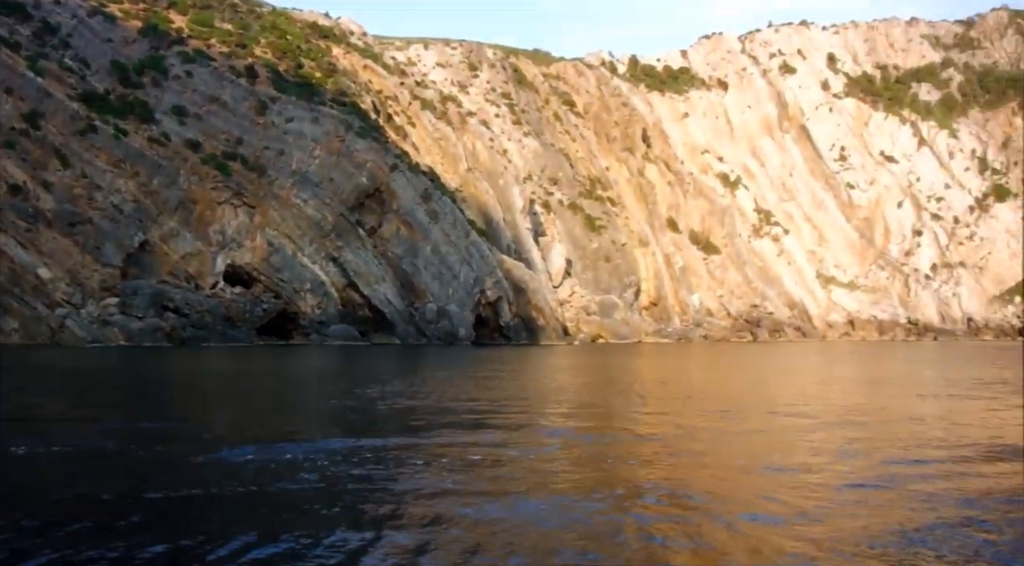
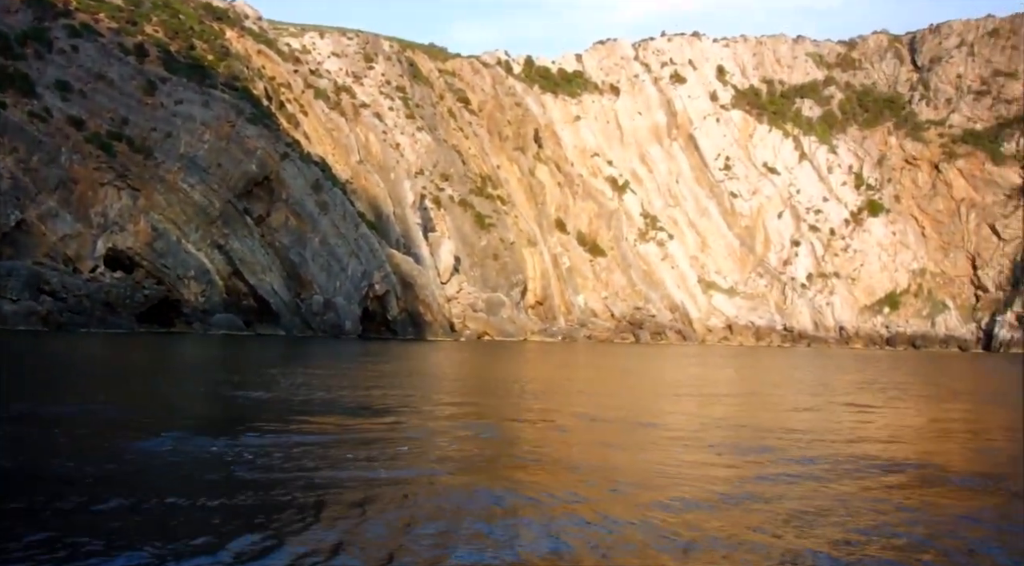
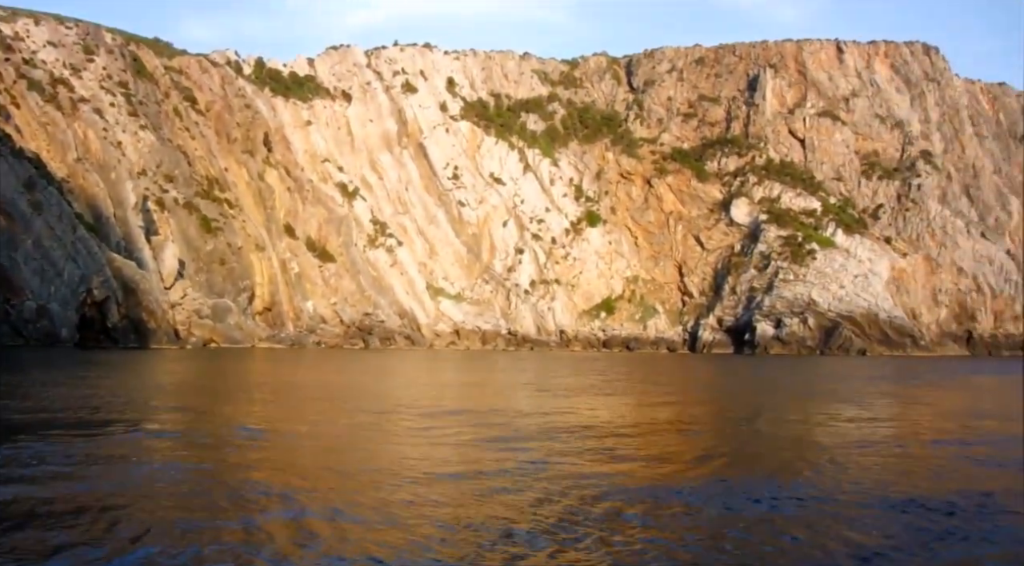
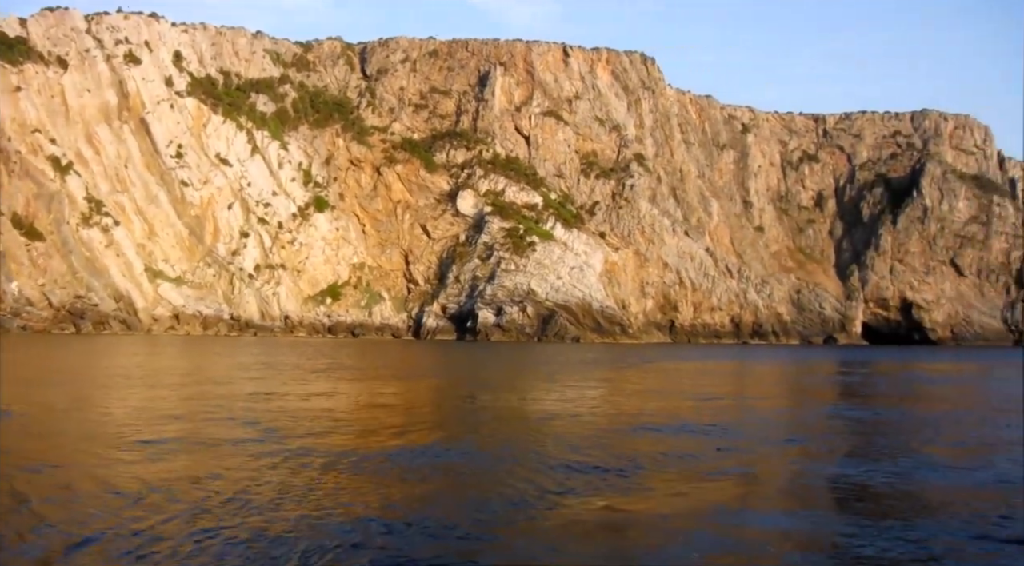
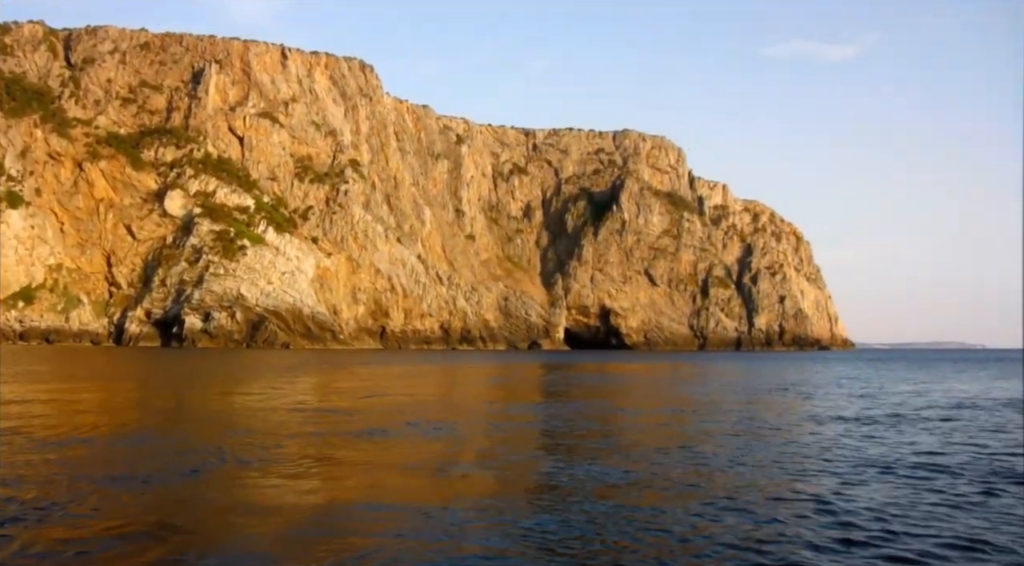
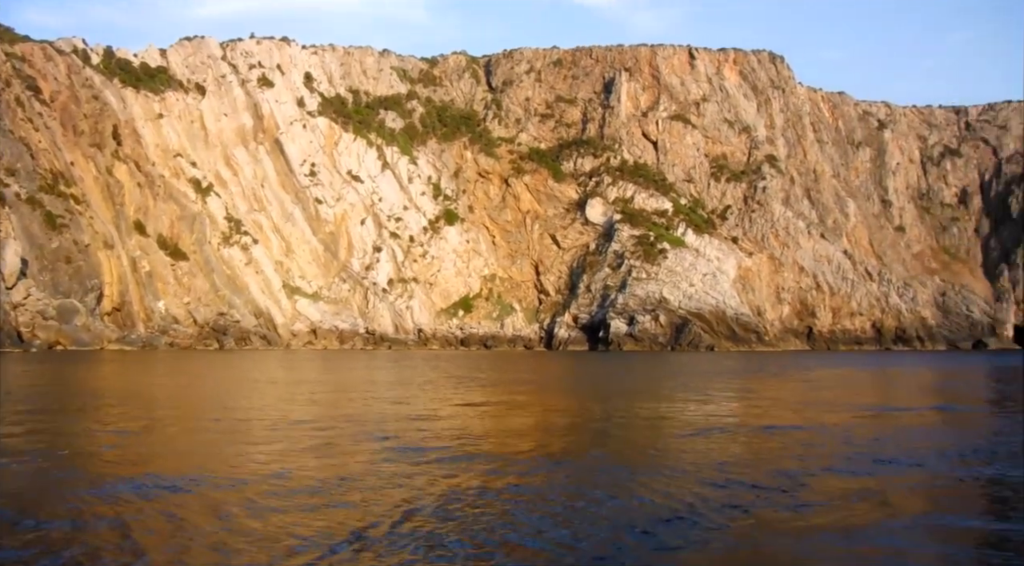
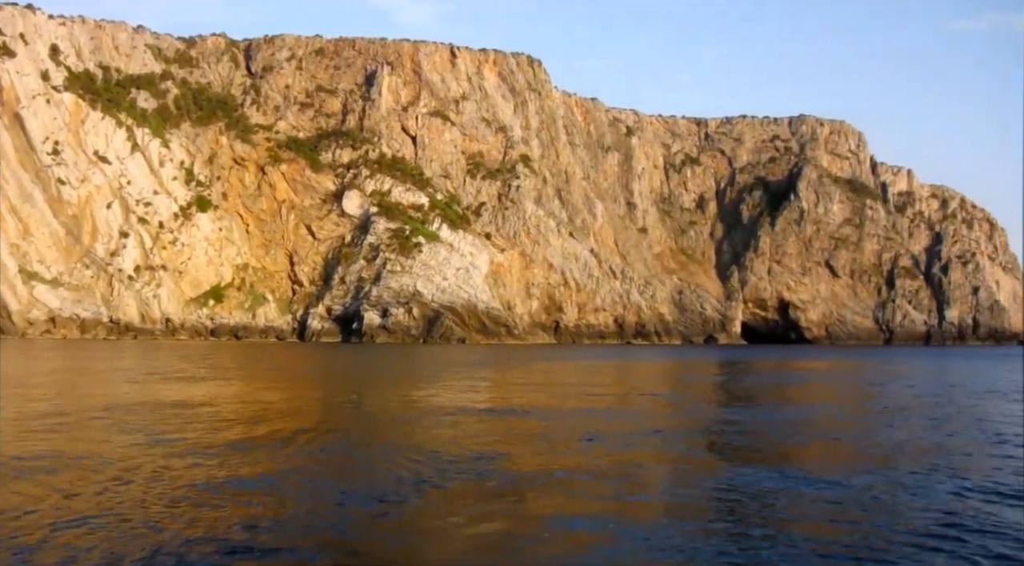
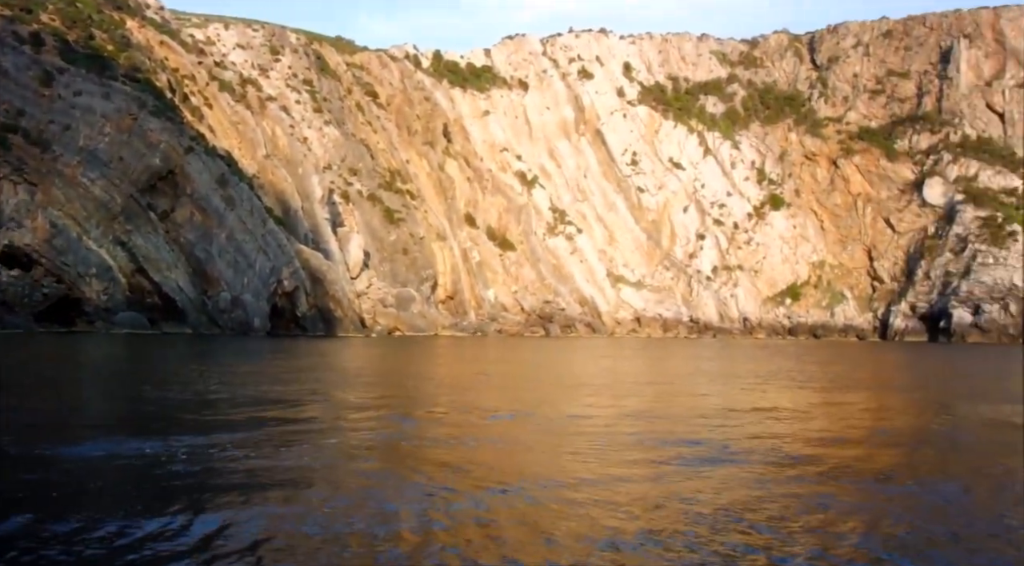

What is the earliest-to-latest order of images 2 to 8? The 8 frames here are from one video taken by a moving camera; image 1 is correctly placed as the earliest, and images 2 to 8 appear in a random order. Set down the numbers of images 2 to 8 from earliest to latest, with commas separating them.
2, 8, 3, 6, 4, 7, 5
